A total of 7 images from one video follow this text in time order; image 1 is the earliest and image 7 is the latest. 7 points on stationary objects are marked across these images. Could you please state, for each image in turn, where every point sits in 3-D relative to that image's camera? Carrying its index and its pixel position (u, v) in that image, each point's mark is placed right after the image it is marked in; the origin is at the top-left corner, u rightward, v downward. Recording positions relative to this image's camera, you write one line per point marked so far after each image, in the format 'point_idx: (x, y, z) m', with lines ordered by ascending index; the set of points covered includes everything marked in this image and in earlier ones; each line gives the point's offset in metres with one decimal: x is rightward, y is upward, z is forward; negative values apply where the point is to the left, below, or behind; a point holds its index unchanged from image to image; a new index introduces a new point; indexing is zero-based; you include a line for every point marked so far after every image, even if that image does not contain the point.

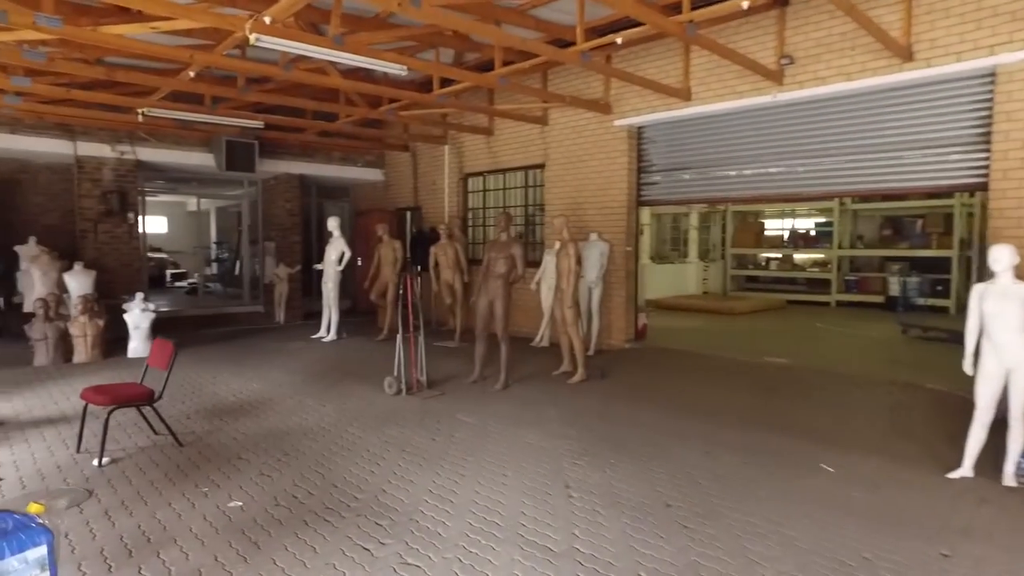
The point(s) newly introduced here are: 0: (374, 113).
0: (-1.6, +2.0, +8.0) m
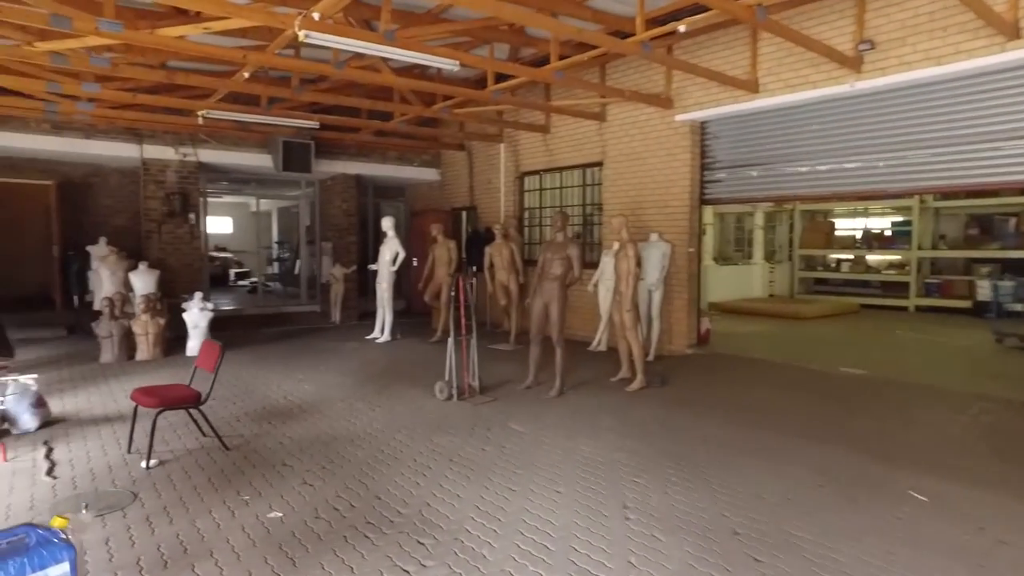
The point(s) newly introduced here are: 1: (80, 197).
0: (-0.9, +2.0, +7.9) m
1: (-5.9, +1.2, +9.5) m
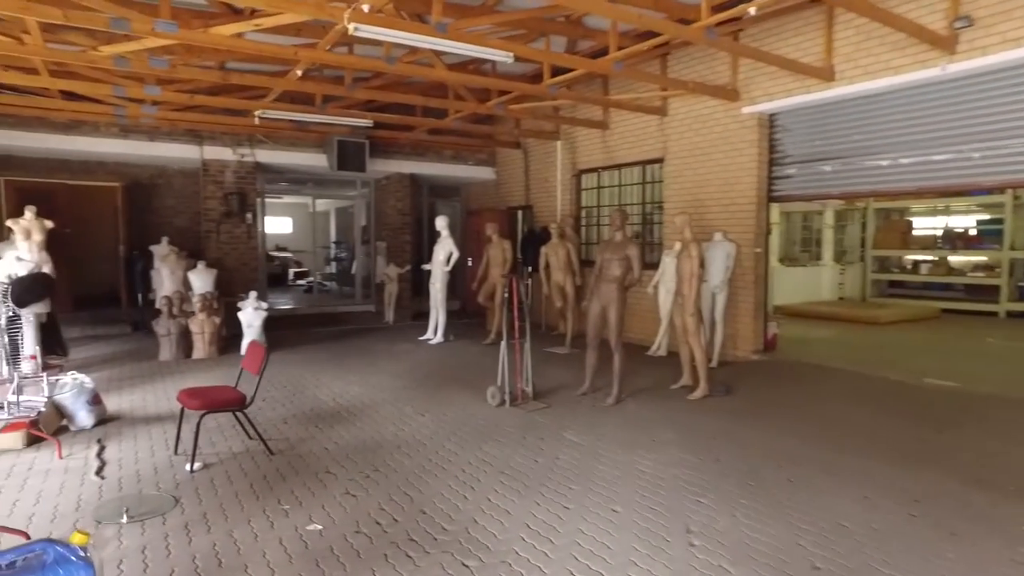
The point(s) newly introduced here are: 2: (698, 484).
0: (-0.3, +2.0, +7.7) m
1: (-5.1, +1.2, +9.7) m
2: (+1.0, -1.0, +3.6) m
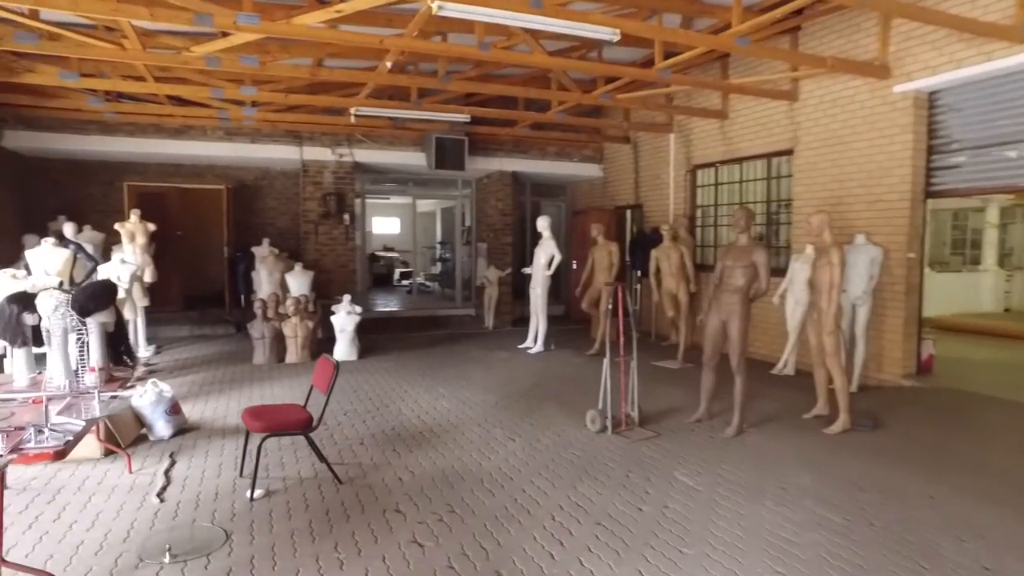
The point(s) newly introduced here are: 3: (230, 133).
0: (+0.8, +1.9, +7.1) m
1: (-3.7, +1.2, +9.8) m
2: (+1.3, -1.1, +2.8) m
3: (-3.6, +2.0, +8.9) m
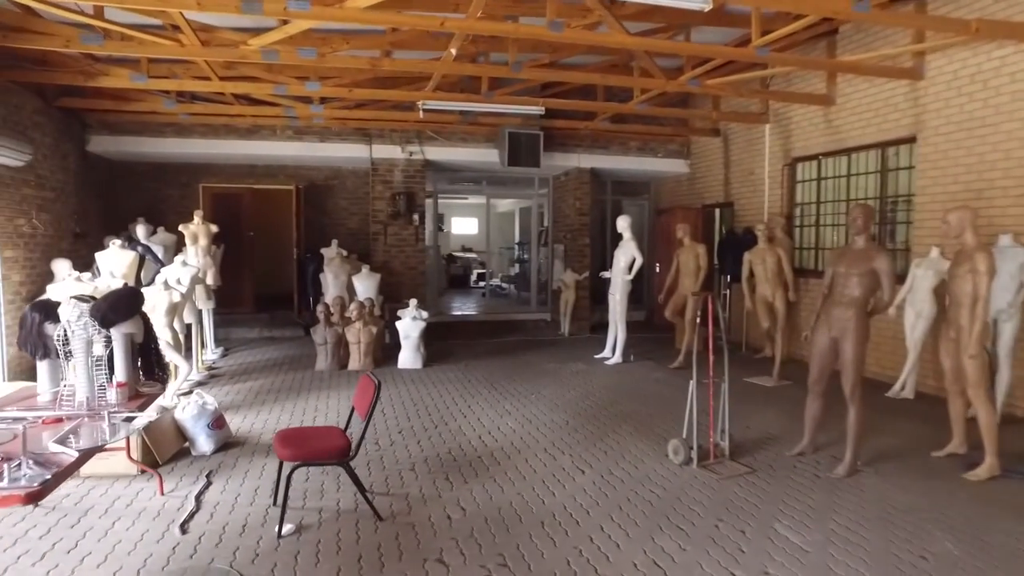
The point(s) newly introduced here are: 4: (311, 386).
0: (+1.5, +1.9, +6.4) m
1: (-2.6, +1.2, +9.6) m
2: (+1.5, -1.1, +2.1) m
3: (-2.6, +1.9, +8.7) m
4: (-1.9, -0.9, +6.5) m
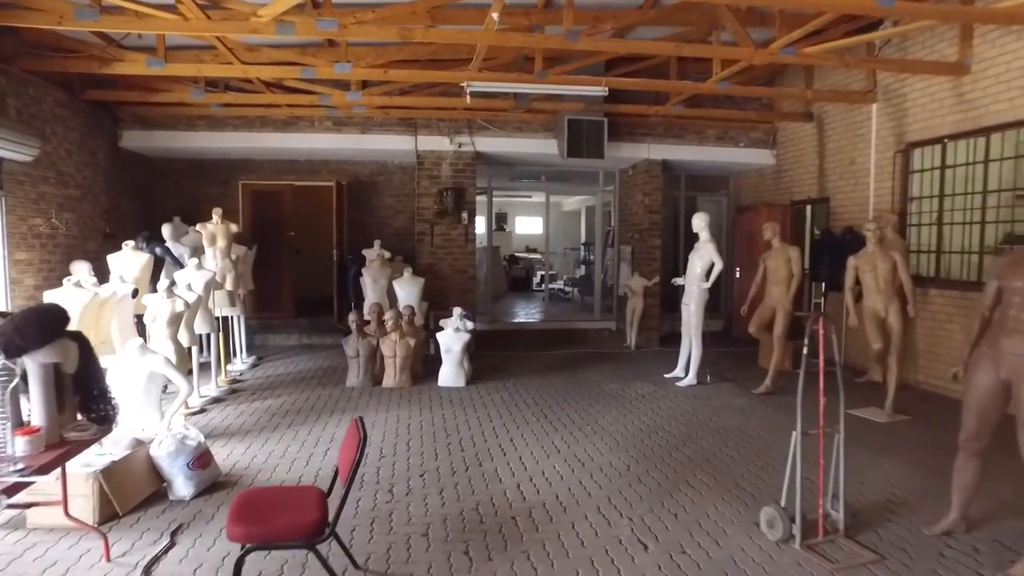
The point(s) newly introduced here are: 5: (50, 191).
0: (+1.9, +1.8, +5.3) m
1: (-1.9, +1.1, +8.9) m
2: (+1.5, -1.2, +1.0) m
3: (-2.0, +1.9, +8.0) m
4: (-1.4, -1.0, +5.8) m
5: (-4.1, +0.9, +6.3) m
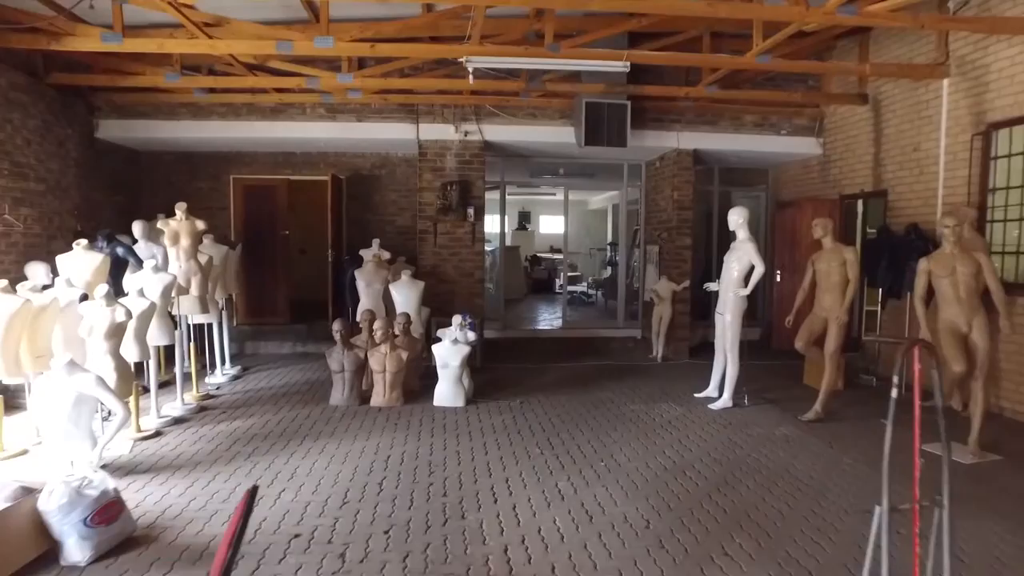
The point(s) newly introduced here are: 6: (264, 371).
0: (+1.9, +1.7, +4.4) m
1: (-1.7, +1.1, +8.1) m
2: (+1.3, -1.3, +0.1) m
3: (-1.8, +1.9, +7.2) m
4: (-1.4, -1.0, +5.0) m
5: (-4.1, +0.8, +5.6) m
6: (-2.5, -0.8, +7.1) m
